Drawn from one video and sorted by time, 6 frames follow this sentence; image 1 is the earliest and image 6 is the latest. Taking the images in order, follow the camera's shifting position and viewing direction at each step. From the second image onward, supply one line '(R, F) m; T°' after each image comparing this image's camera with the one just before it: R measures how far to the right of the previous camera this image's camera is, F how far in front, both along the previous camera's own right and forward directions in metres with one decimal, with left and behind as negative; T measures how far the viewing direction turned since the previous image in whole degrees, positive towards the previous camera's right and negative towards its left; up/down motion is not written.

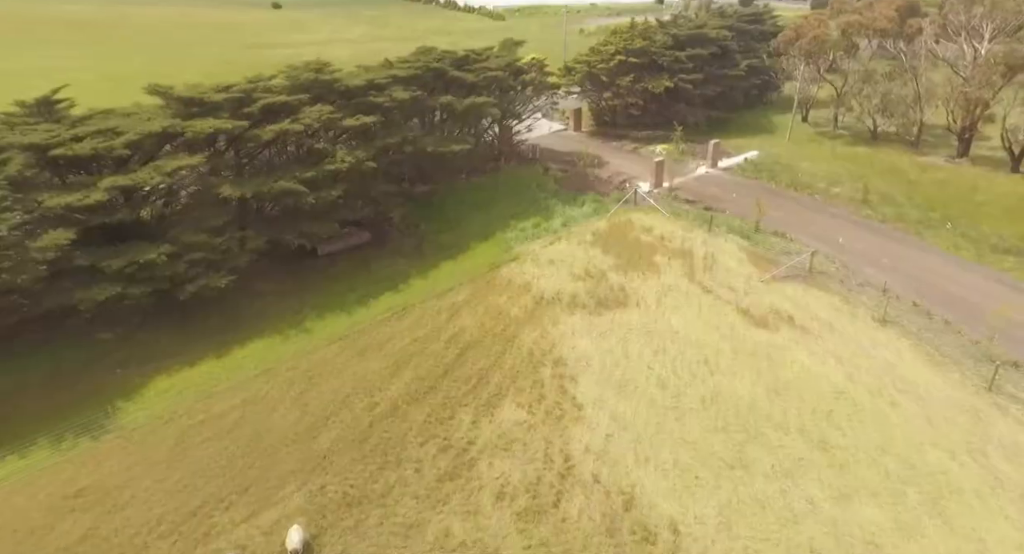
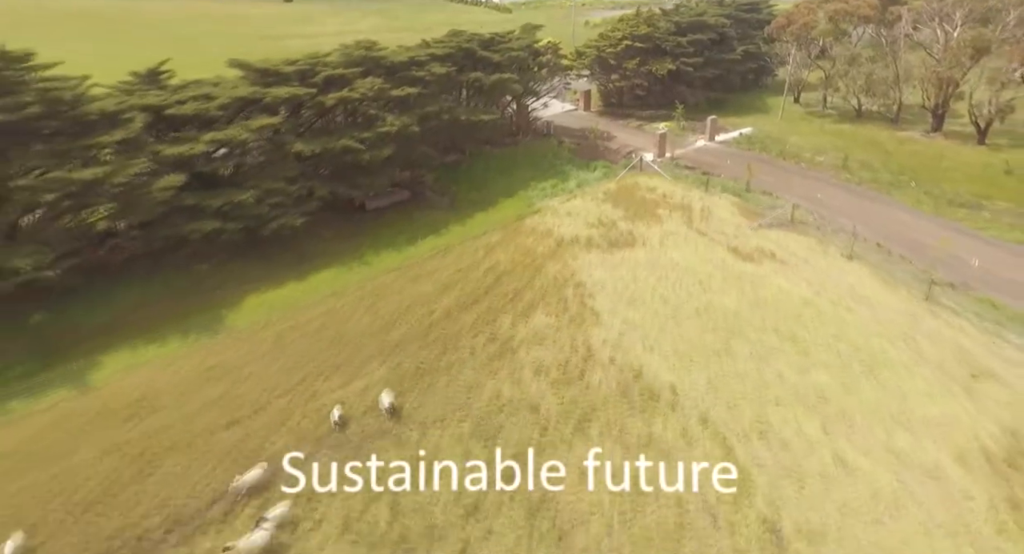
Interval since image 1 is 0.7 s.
(-1.0, -3.9) m; 0°
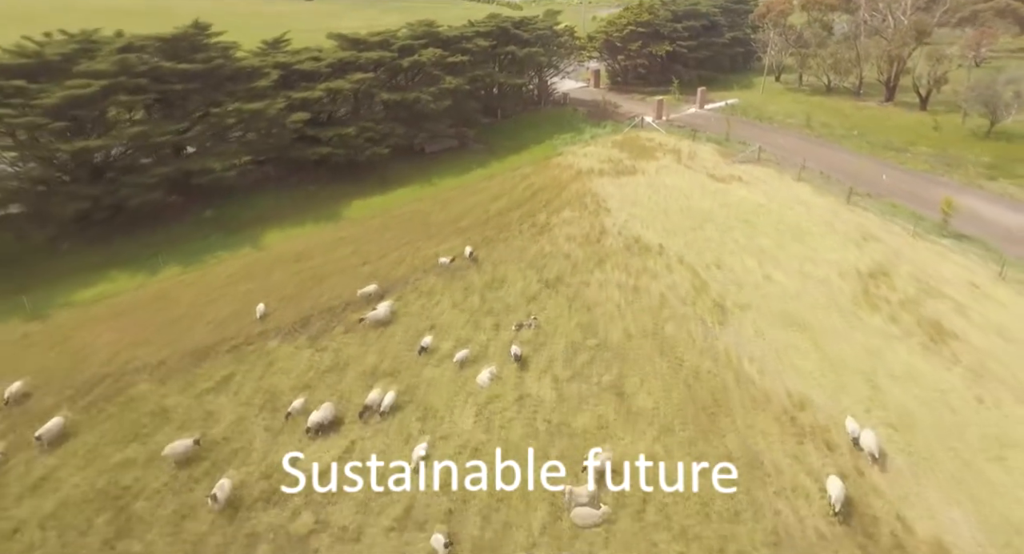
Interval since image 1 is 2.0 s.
(-1.6, -8.0) m; 0°
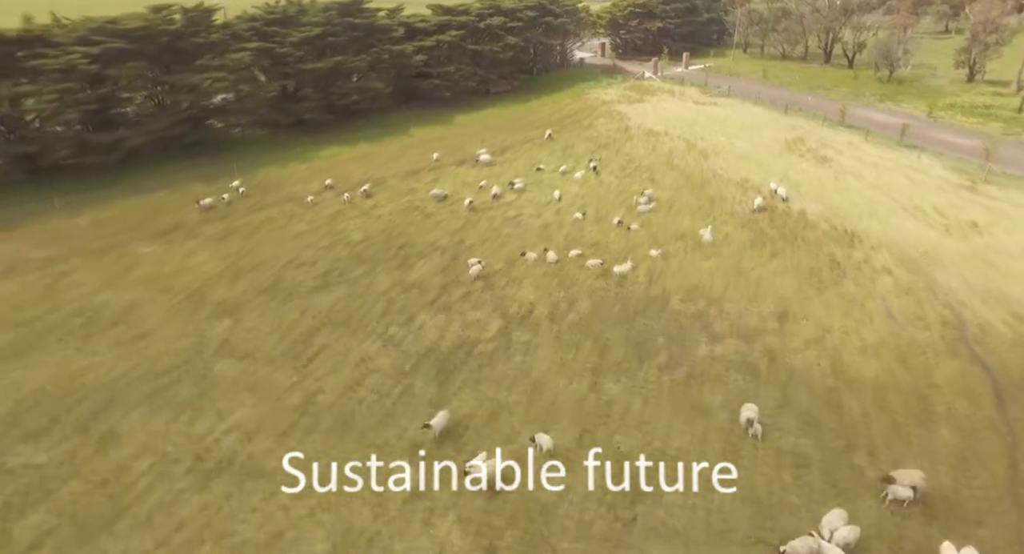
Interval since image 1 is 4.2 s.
(-5.5, -14.4) m; +2°
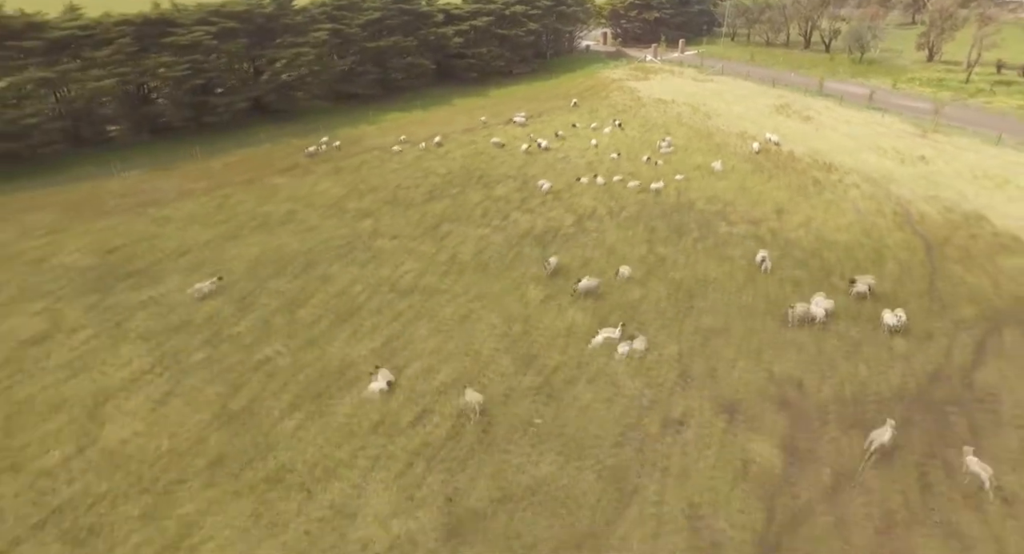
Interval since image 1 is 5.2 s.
(-3.9, -6.6) m; +2°
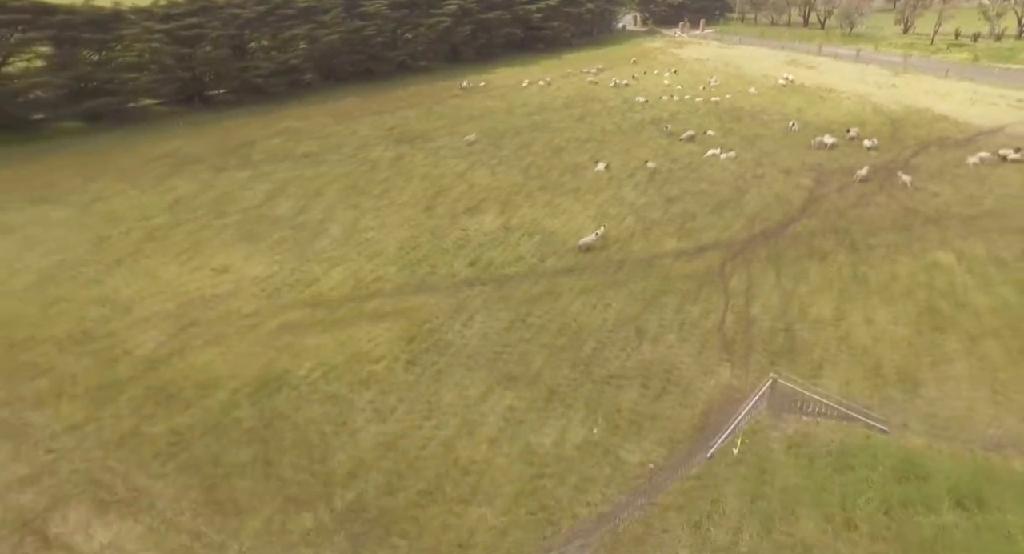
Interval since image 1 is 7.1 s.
(-8.8, -14.3) m; +1°
